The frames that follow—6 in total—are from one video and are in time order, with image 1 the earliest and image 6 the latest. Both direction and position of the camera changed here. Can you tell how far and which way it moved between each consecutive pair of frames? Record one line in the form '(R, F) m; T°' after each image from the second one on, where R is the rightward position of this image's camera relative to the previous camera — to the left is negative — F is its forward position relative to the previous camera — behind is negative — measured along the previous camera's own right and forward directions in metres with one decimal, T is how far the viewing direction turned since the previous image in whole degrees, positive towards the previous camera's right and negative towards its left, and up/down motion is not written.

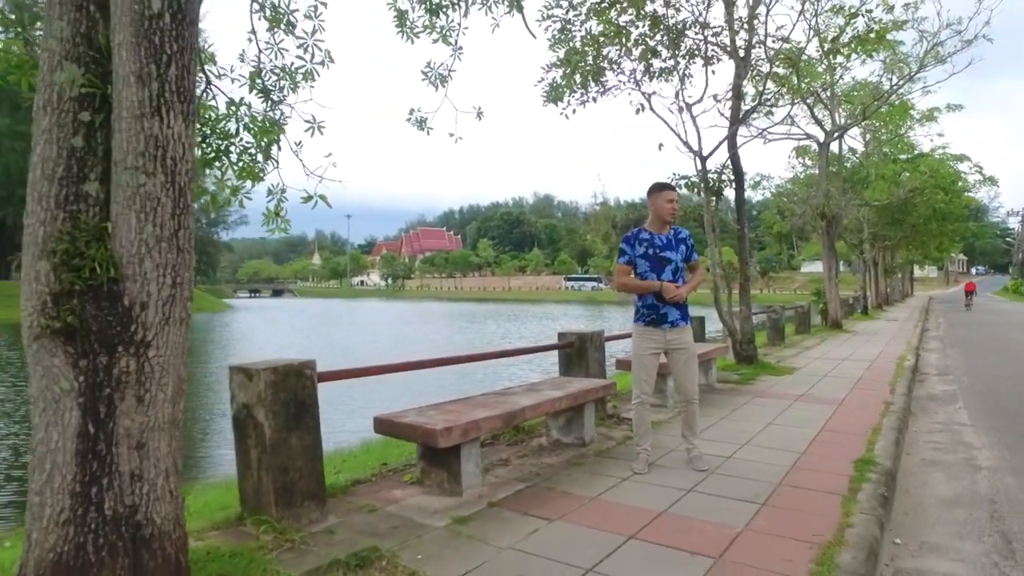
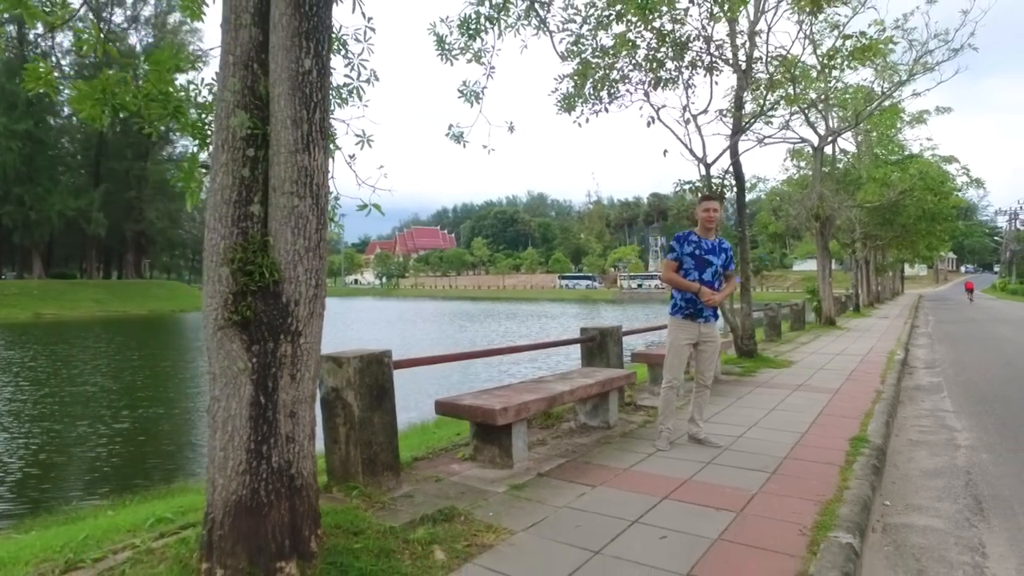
(-0.3, -0.6) m; +1°
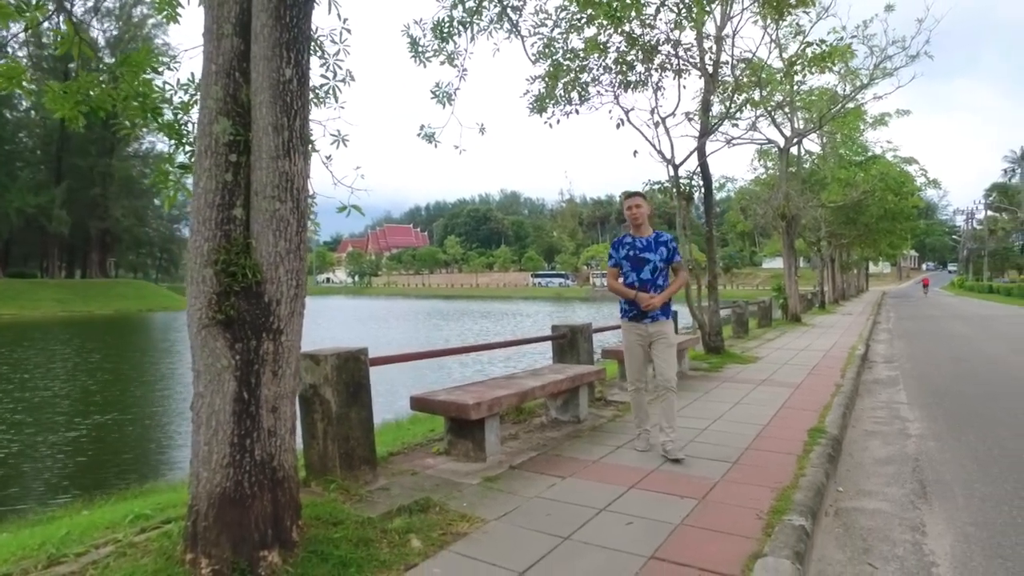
(0.0, -0.2) m; +2°
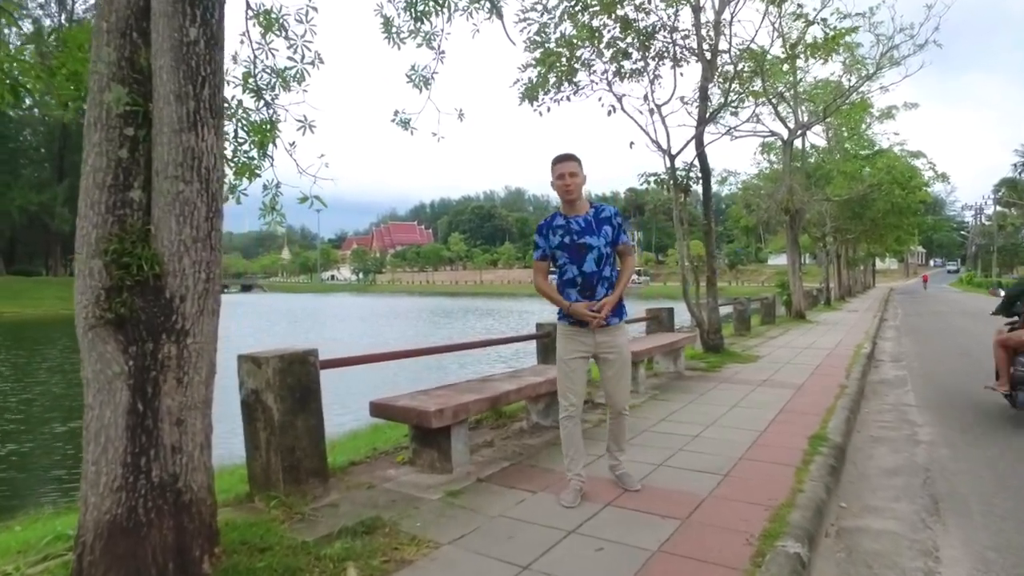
(+0.2, +0.4) m; 0°
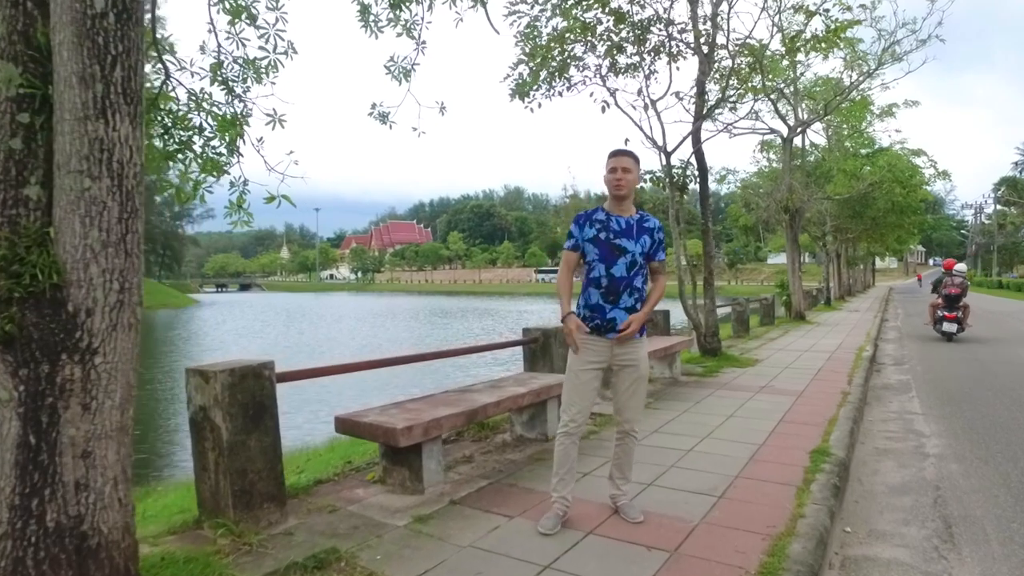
(+0.1, +0.4) m; 0°
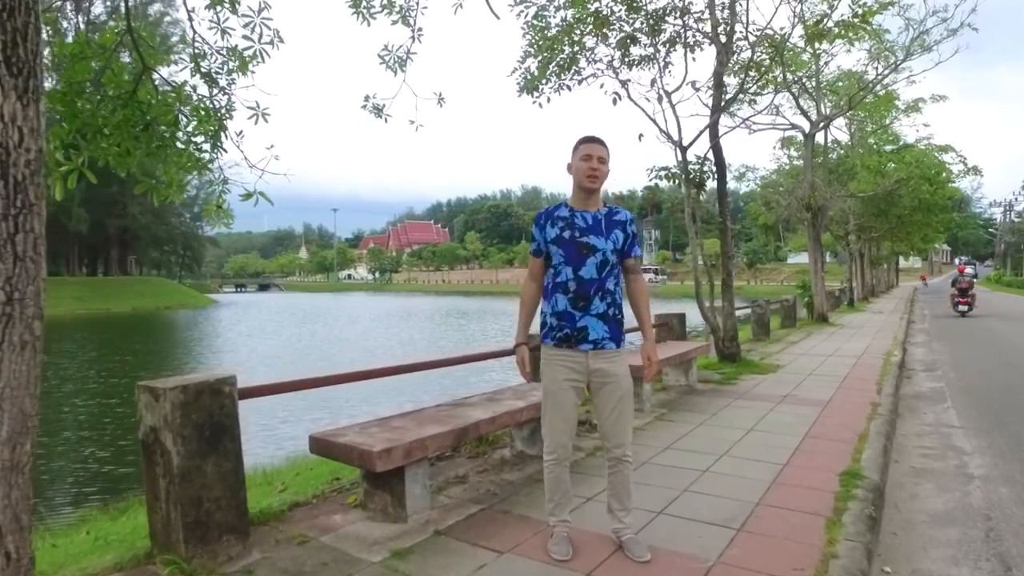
(+0.1, +0.4) m; -1°
